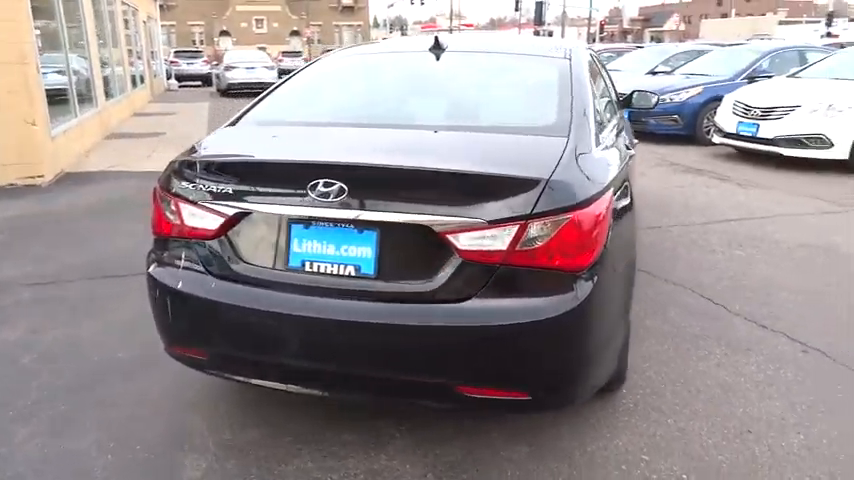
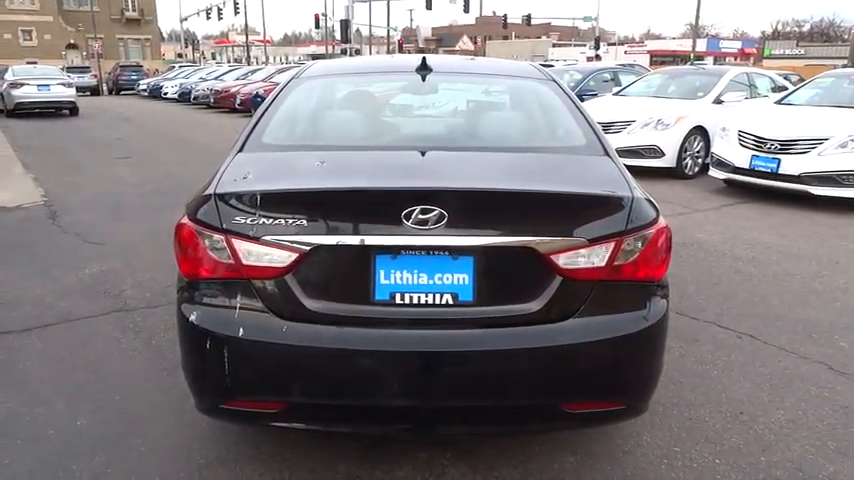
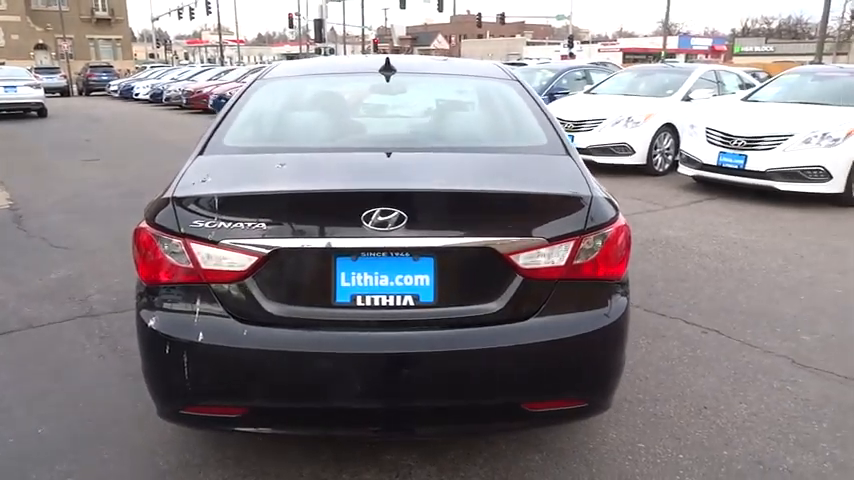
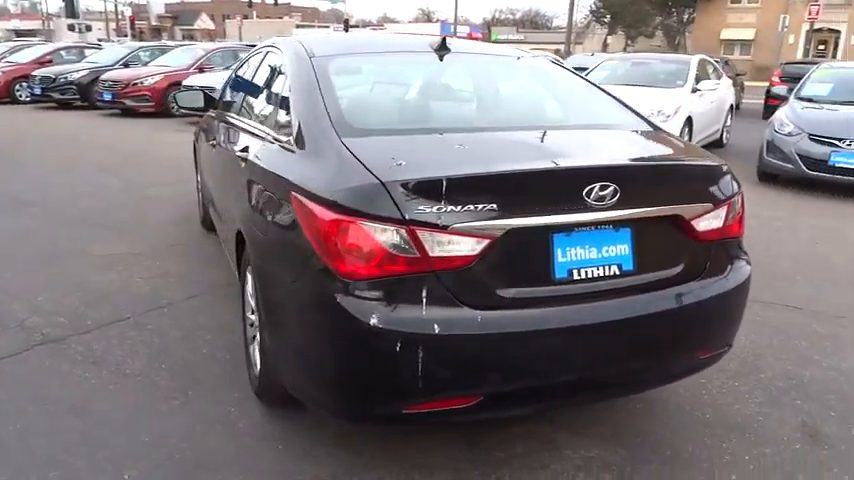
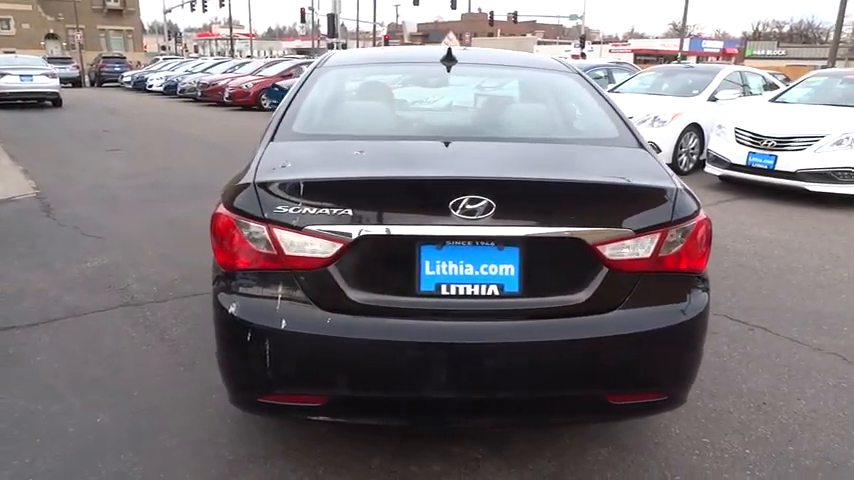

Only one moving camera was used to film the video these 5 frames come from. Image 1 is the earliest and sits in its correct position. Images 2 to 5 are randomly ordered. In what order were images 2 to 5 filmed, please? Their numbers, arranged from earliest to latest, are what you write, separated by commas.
3, 2, 5, 4
